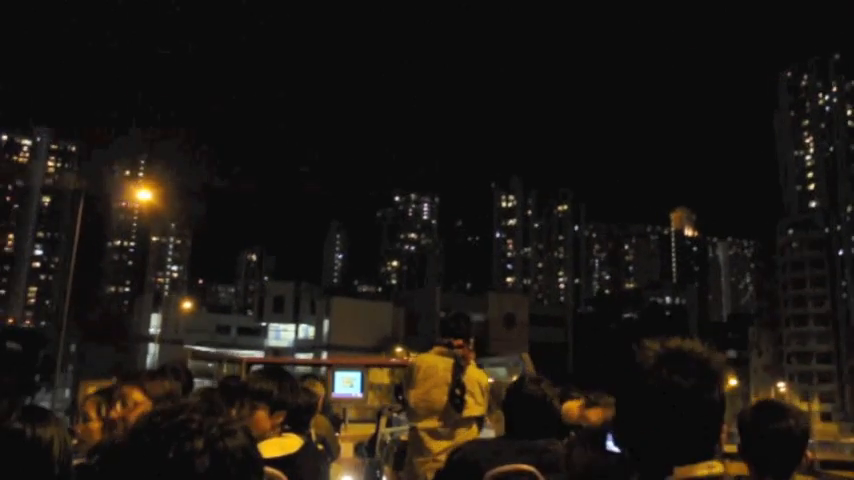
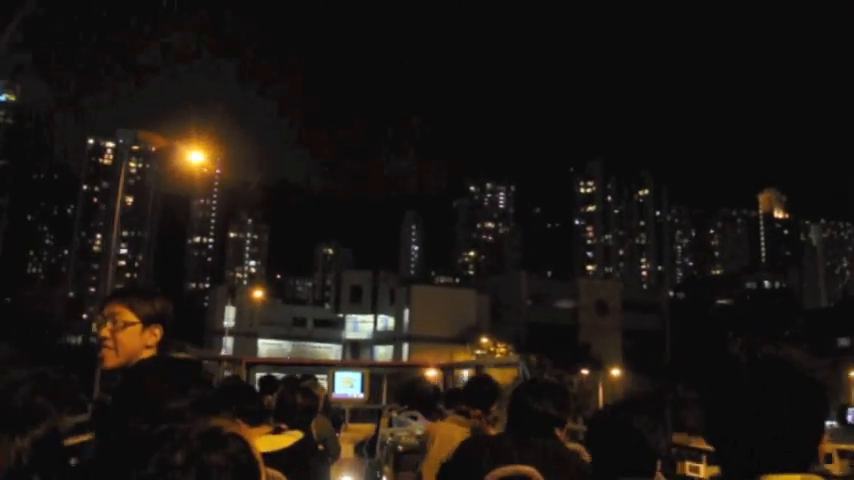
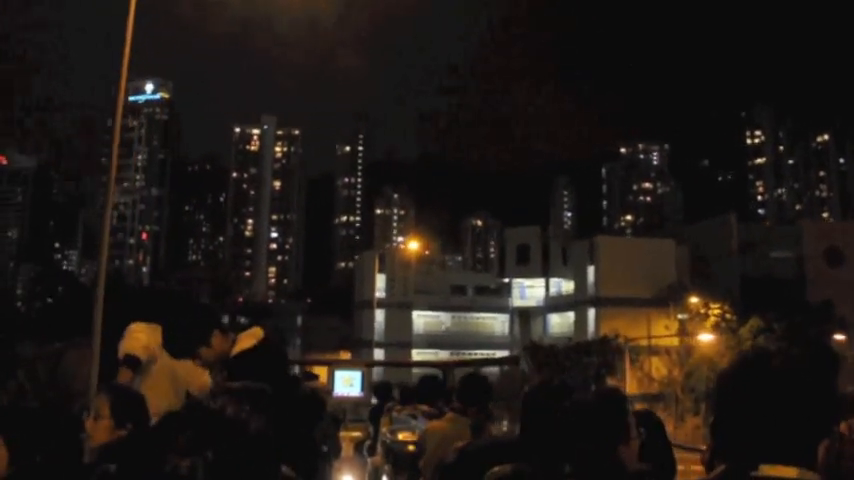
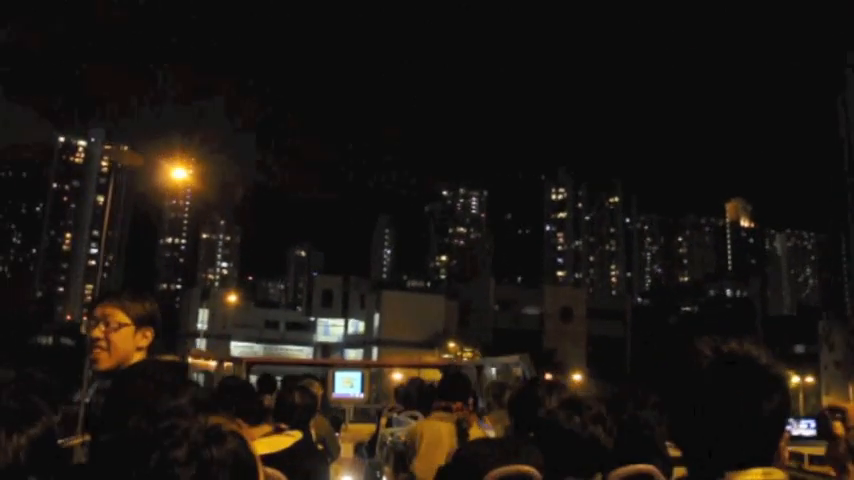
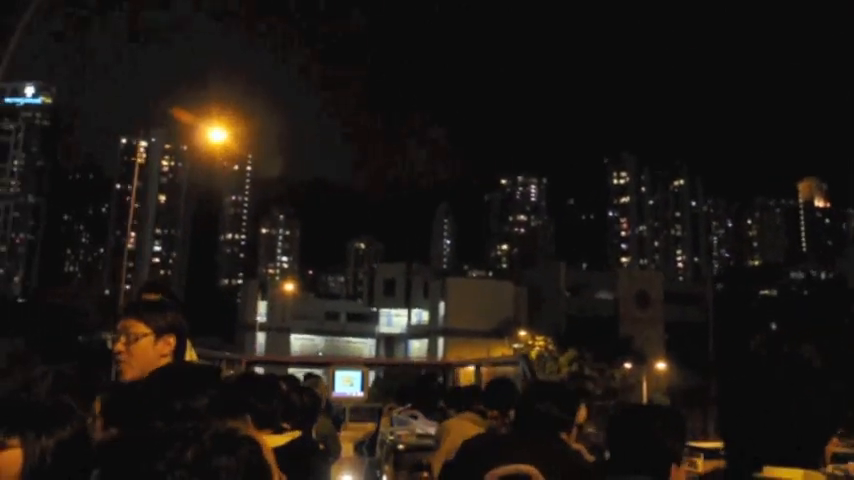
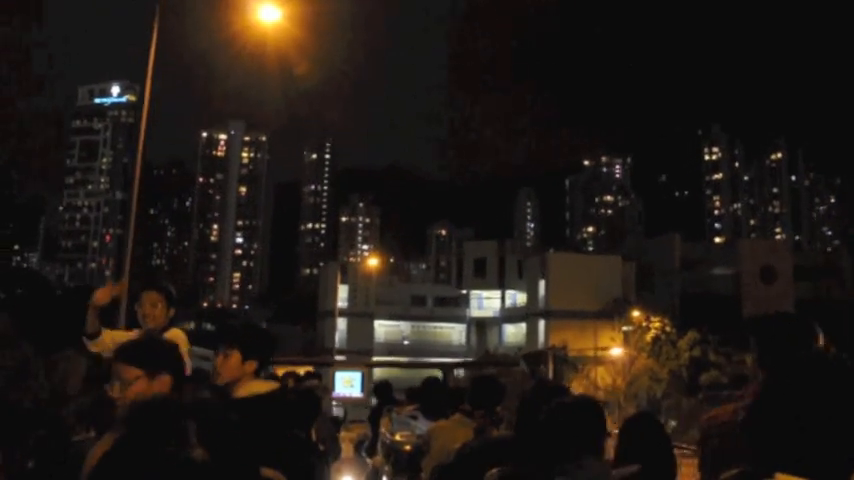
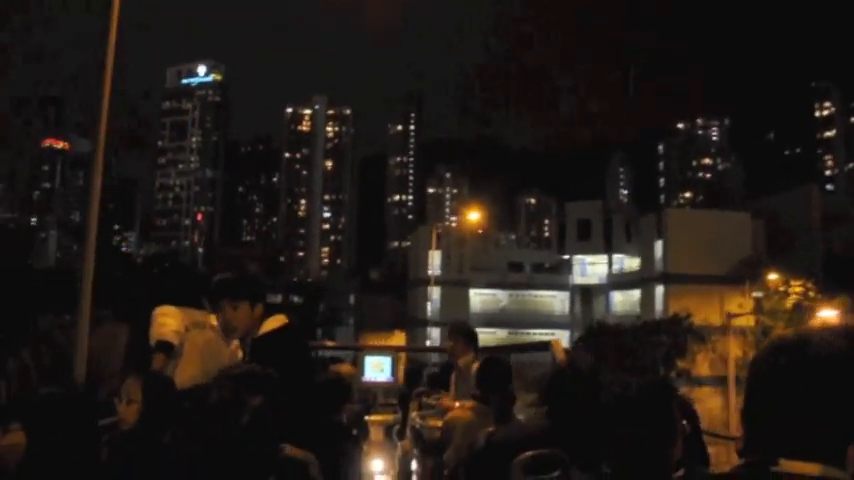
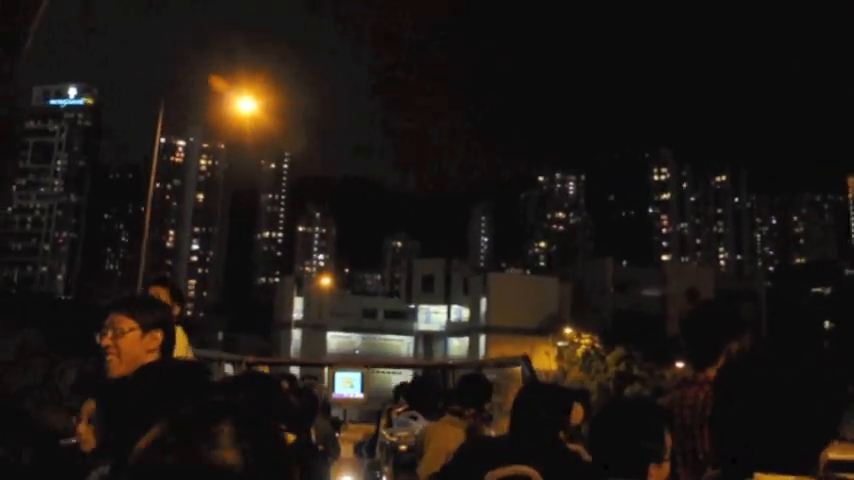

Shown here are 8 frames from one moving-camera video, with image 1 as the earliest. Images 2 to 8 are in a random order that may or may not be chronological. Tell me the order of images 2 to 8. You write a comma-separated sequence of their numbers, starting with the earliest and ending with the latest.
4, 2, 5, 8, 6, 3, 7
